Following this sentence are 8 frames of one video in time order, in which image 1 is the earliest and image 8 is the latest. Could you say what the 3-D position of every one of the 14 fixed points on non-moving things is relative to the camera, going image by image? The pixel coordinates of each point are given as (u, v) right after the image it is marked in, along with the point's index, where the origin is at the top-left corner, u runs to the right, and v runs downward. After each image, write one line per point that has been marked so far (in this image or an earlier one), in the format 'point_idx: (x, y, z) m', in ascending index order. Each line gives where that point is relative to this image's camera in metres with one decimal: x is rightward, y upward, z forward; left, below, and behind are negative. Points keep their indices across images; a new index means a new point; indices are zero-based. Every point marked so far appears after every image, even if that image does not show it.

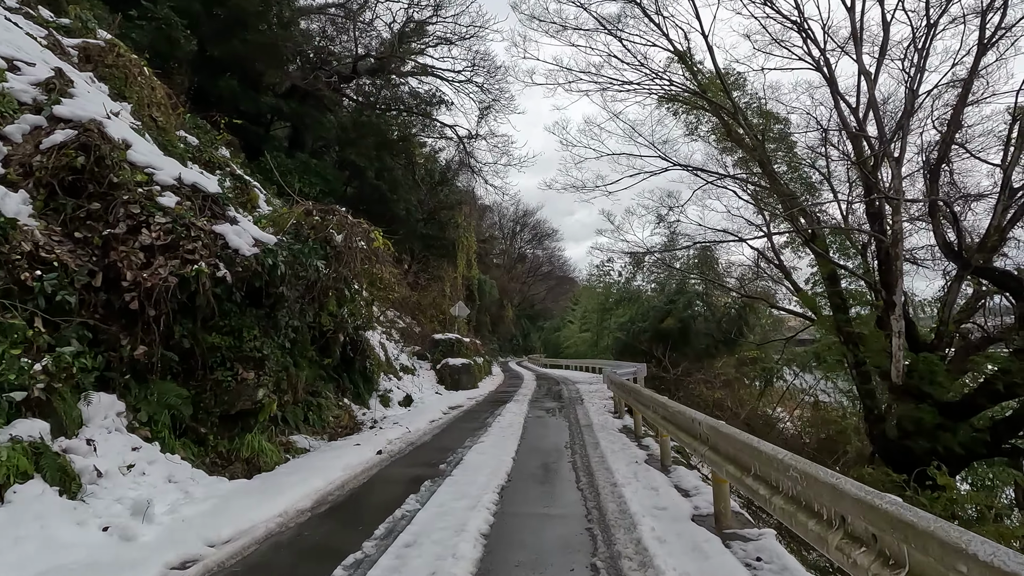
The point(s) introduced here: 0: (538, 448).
0: (+0.2, -1.4, +4.6) m
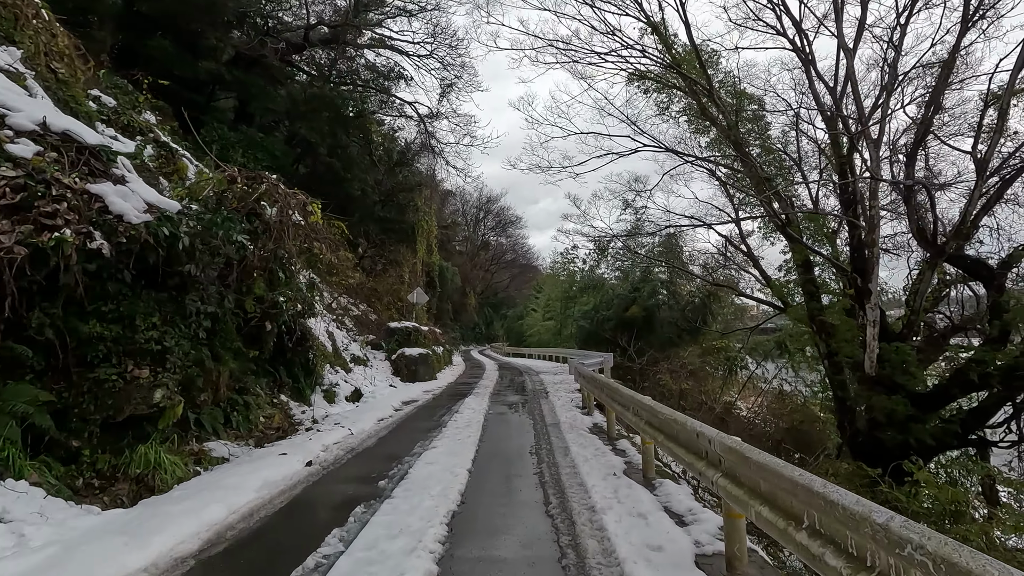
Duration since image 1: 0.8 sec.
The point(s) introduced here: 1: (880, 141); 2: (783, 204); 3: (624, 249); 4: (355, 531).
0: (-0.1, -1.2, +4.0) m
1: (+5.2, +2.1, +7.5) m
2: (+4.3, +1.3, +8.4) m
3: (+2.8, +0.9, +13.2) m
4: (-0.7, -1.1, +2.4) m
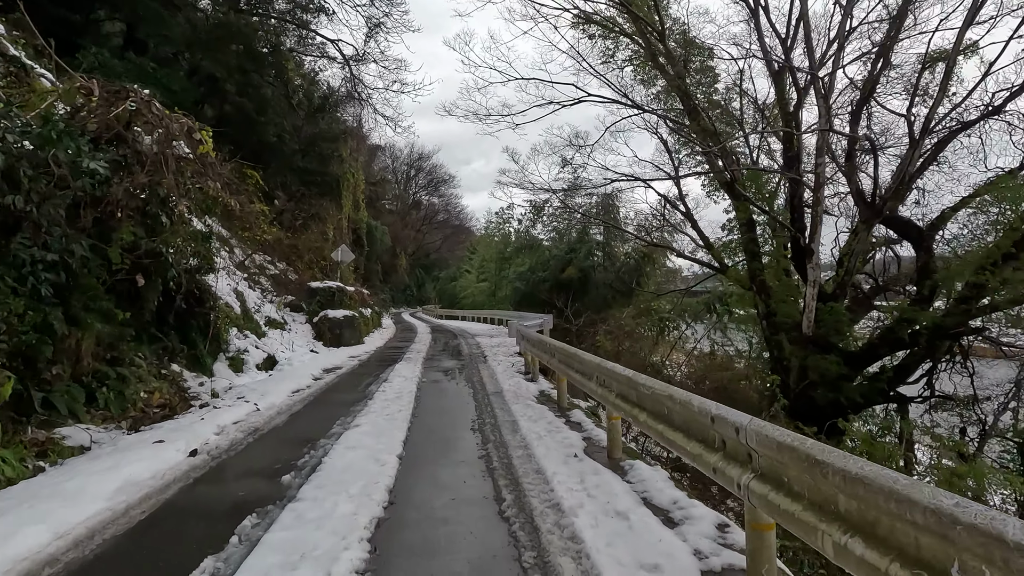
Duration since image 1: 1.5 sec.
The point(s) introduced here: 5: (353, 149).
0: (-0.5, -0.9, +3.4) m
1: (+4.3, +2.6, +7.3) m
2: (+3.3, +1.9, +8.2) m
3: (+1.2, +1.9, +12.7) m
4: (-0.9, -0.9, +1.7) m
5: (-5.7, +5.0, +19.3) m
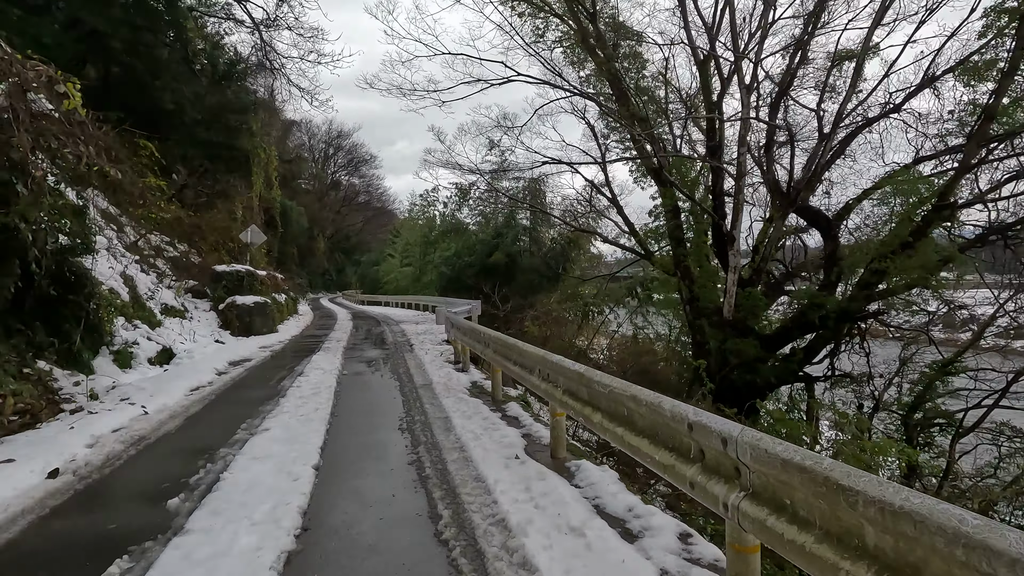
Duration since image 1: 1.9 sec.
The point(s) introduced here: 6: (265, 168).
0: (-0.9, -0.8, +3.0) m
1: (+3.3, +2.8, +7.5) m
2: (+2.2, +2.2, +8.2) m
3: (-0.5, +2.3, +12.5) m
4: (-1.0, -0.8, +1.3) m
5: (-8.3, +5.6, +17.9) m
6: (-9.1, +4.5, +19.7) m
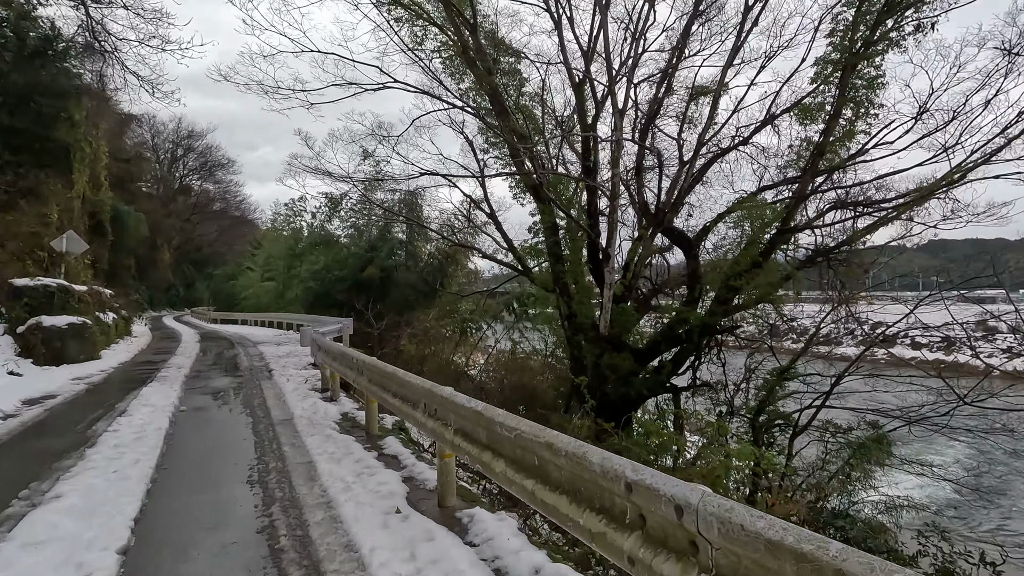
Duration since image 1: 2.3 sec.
0: (-1.4, -0.9, +2.4) m
1: (+1.6, +2.6, +7.8) m
2: (+0.4, +1.9, +8.3) m
3: (-3.3, +1.9, +11.8) m
4: (-1.2, -0.9, +0.7) m
5: (-12.1, +5.1, +15.4) m
6: (-13.3, +3.9, +16.9) m
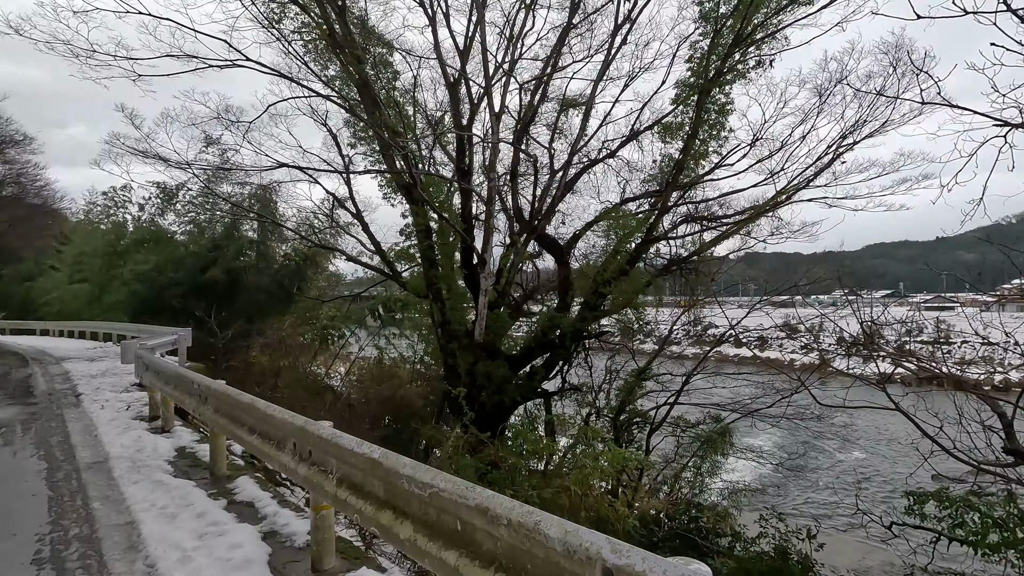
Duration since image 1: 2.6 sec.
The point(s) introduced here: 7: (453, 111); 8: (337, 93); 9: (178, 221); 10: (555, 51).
0: (-1.8, -0.9, +1.7) m
1: (-0.2, +2.5, +7.8) m
2: (-1.5, +1.8, +7.8) m
3: (-5.9, +1.8, +10.3) m
4: (-1.2, -0.9, +0.1) m
5: (-15.4, +5.0, +11.7) m
6: (-16.9, +3.9, +12.8) m
7: (-0.9, +2.8, +8.3) m
8: (-2.6, +2.9, +8.0) m
9: (-7.7, +1.6, +12.4) m
10: (+0.6, +3.5, +7.9) m
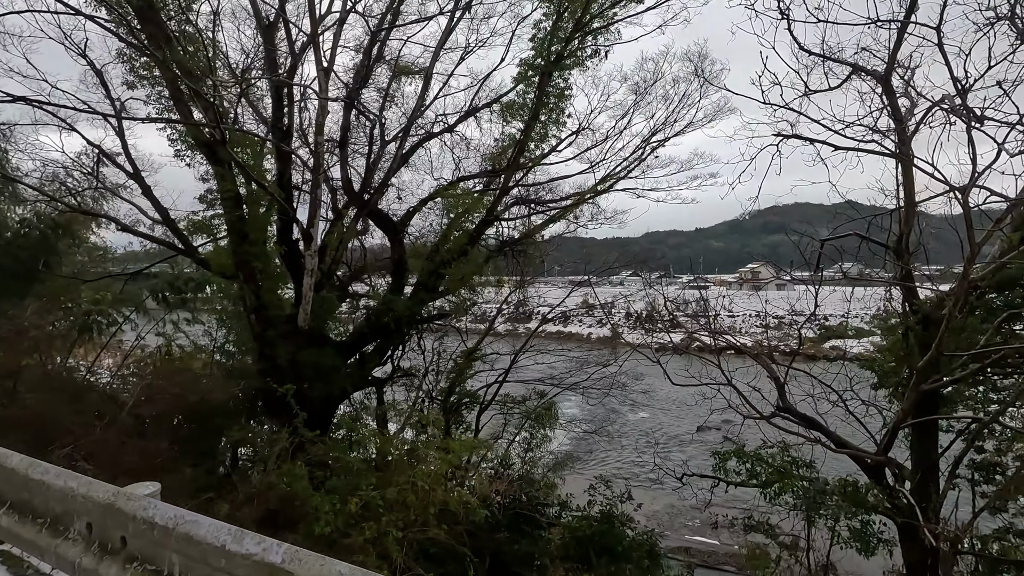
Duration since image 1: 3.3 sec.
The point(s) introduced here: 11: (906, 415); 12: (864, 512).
0: (-1.9, -0.9, +0.7) m
1: (-2.4, +2.8, +6.8) m
2: (-3.7, +2.1, +6.5) m
3: (-8.6, +2.2, +7.4) m
4: (-0.8, -0.9, -0.6) m
5: (-17.9, +5.4, +5.3) m
6: (-19.8, +4.3, +5.9) m
7: (-3.2, +3.1, +7.1) m
8: (-4.8, +3.2, +6.2) m
9: (-11.1, +2.0, +8.7) m
10: (-1.6, +3.8, +7.2) m
11: (+4.4, -1.4, +5.9) m
12: (+3.6, -2.3, +5.4) m
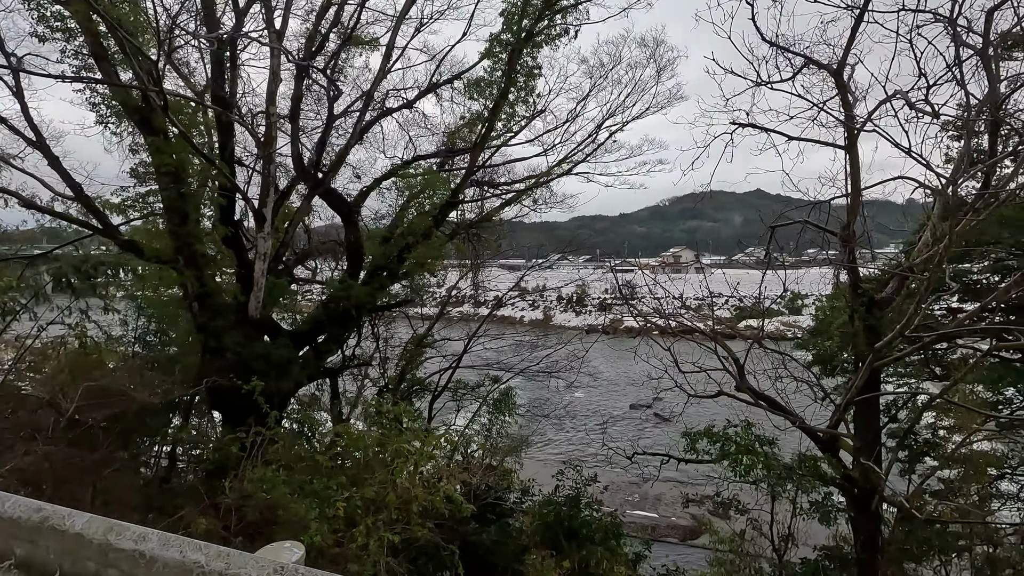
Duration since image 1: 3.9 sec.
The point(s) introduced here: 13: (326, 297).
0: (-1.5, -0.9, +0.3) m
1: (-2.7, +2.9, +6.2) m
2: (-4.0, +2.2, +5.7) m
3: (-9.0, +2.3, +5.9) m
4: (-0.2, -1.0, -0.8) m
5: (-18.0, +5.5, +2.5) m
6: (-19.9, +4.3, +2.9) m
7: (-3.6, +3.2, +6.3) m
8: (-5.0, +3.3, +5.3) m
9: (-11.6, +2.2, +6.9) m
10: (-2.0, +3.9, +6.6) m
11: (+4.1, -1.2, +6.4) m
12: (+3.3, -2.1, +5.8) m
13: (-2.7, -0.1, +7.6) m
